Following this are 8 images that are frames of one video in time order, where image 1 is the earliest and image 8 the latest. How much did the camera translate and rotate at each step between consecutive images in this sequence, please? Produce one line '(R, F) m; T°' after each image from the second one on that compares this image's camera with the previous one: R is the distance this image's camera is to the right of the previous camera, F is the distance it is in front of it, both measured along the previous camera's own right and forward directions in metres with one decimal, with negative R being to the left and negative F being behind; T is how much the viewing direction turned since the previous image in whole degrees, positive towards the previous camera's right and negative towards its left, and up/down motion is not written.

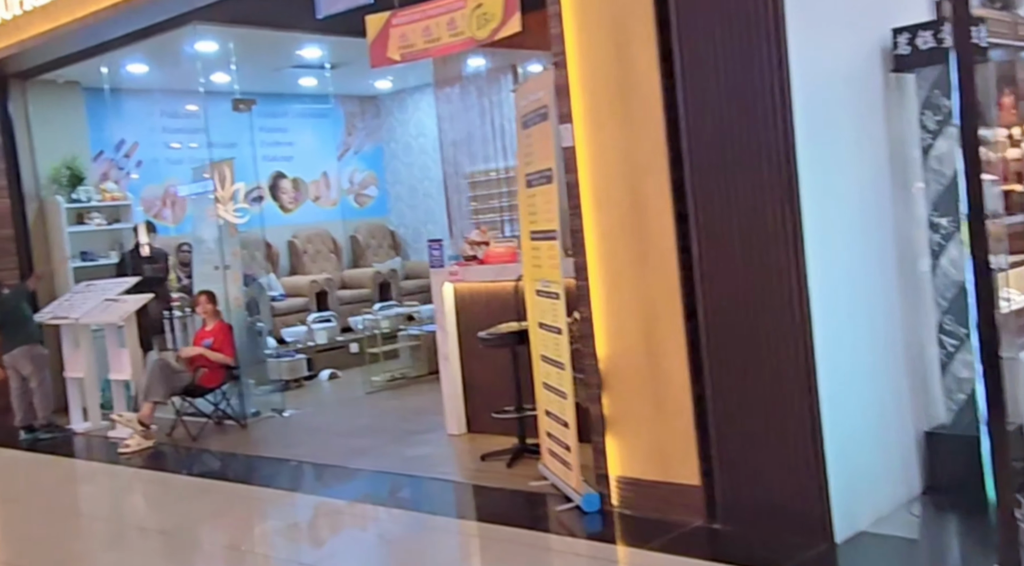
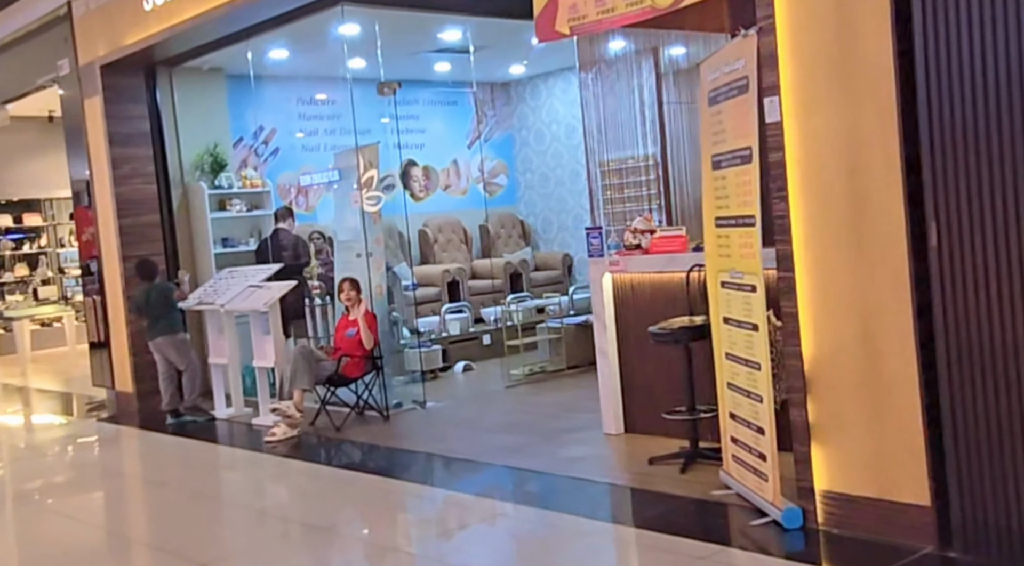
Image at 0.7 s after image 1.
(-0.3, +0.3) m; -6°
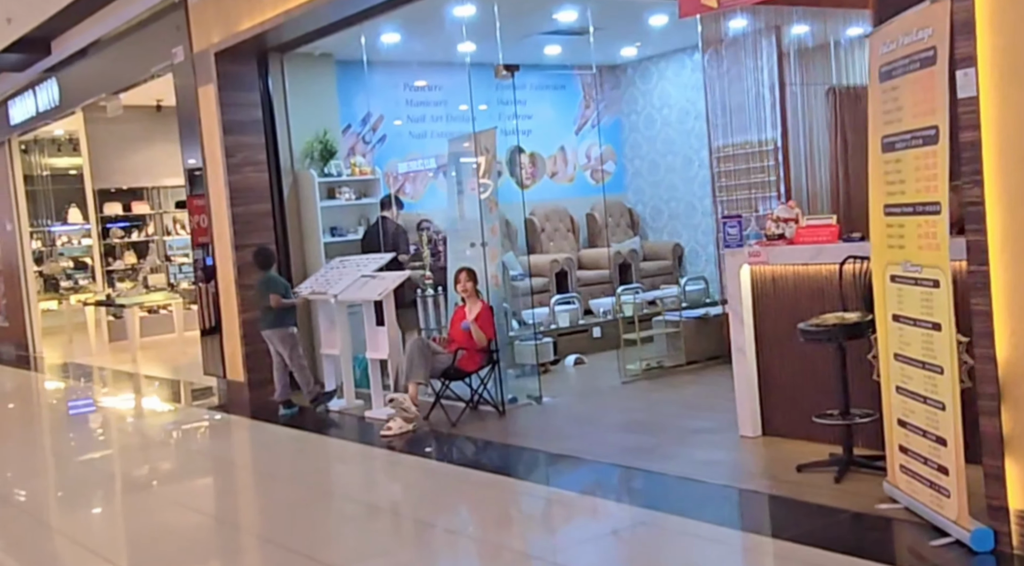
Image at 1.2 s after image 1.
(-0.2, +0.3) m; -5°
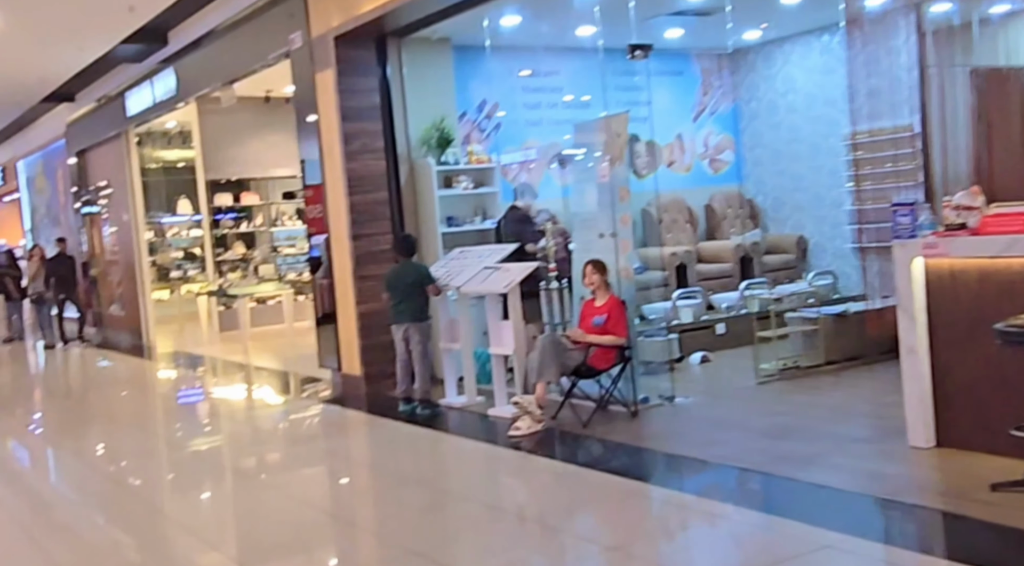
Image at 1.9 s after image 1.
(-0.2, +0.3) m; -5°
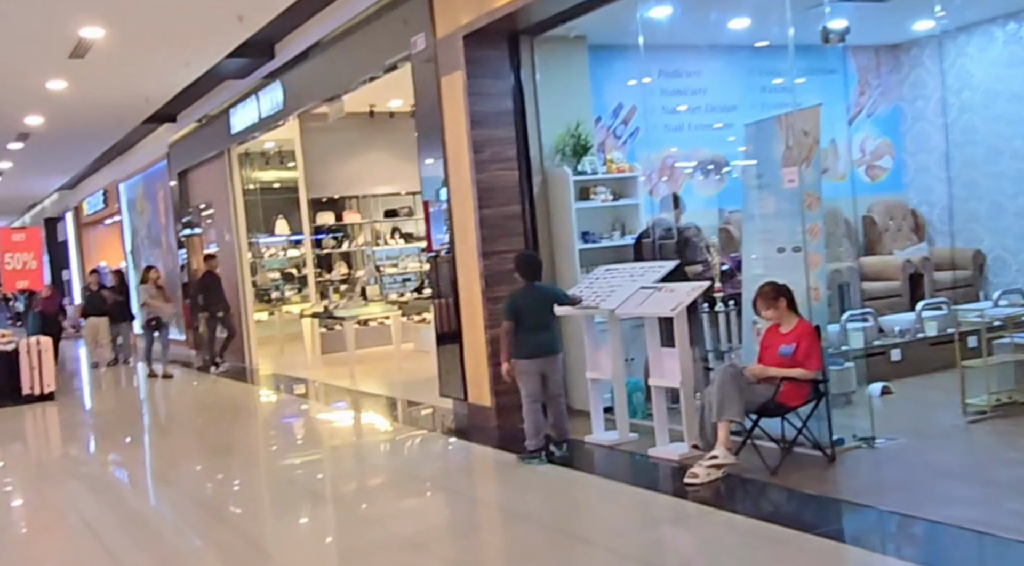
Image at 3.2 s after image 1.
(-0.4, +0.8) m; -5°
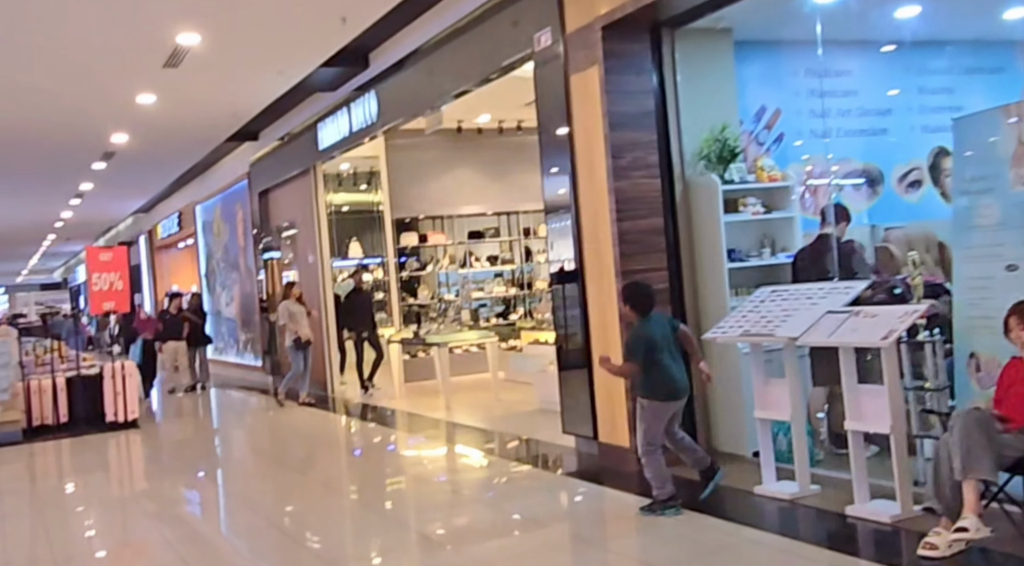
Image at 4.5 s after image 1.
(-0.5, +0.8) m; -3°
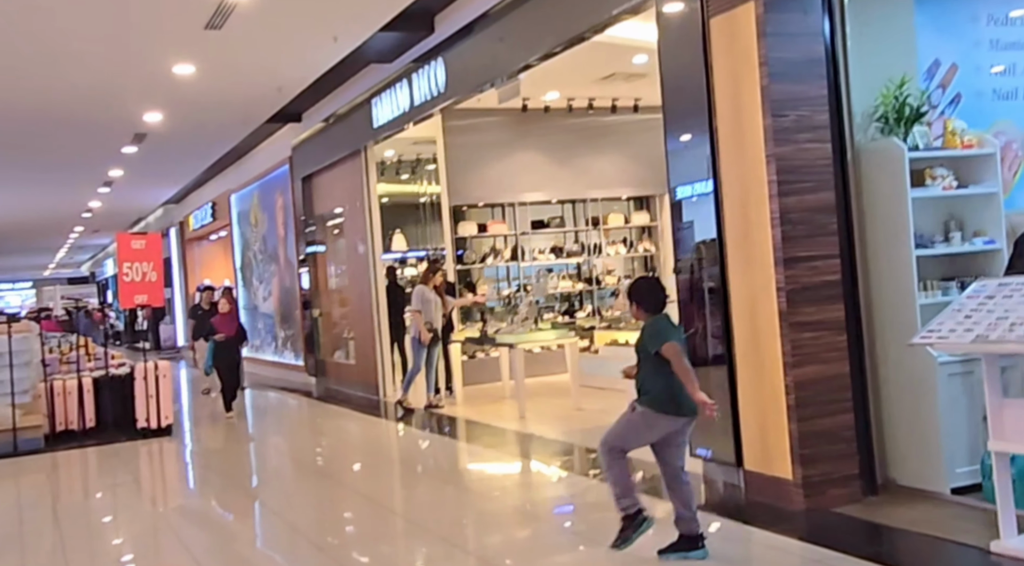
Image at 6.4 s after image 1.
(-0.5, +1.3) m; -1°
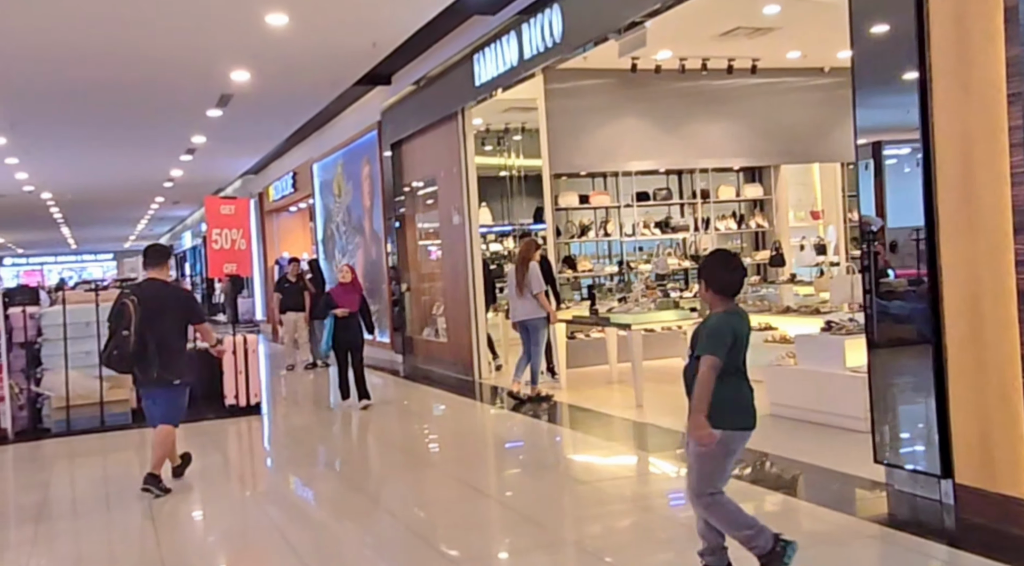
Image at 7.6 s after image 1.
(-0.4, +0.9) m; -4°
